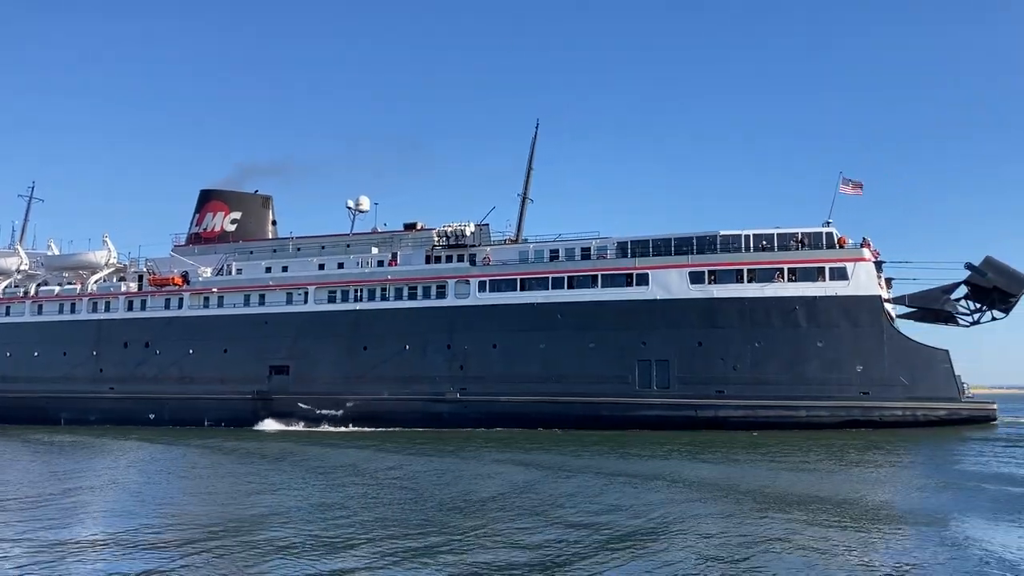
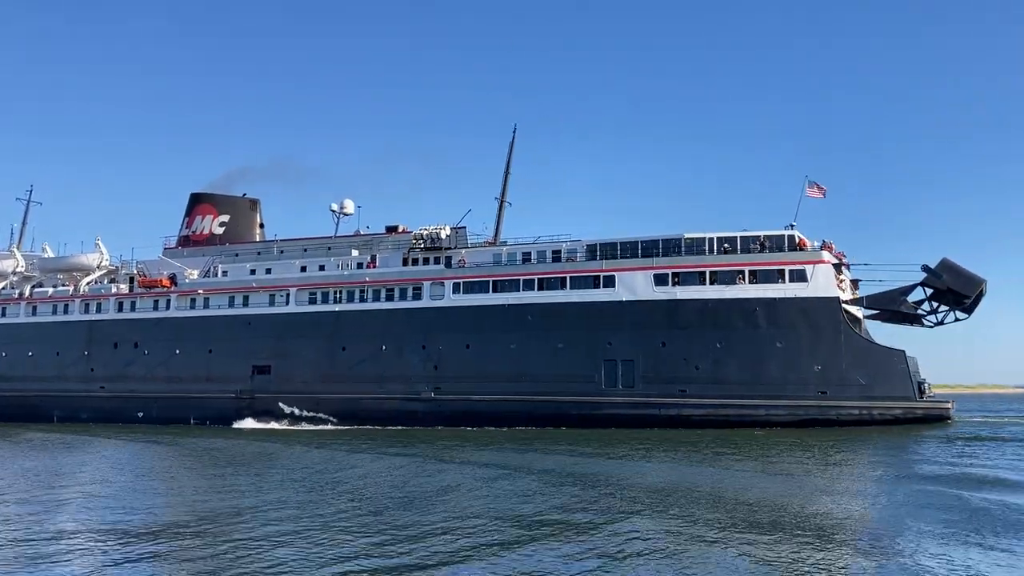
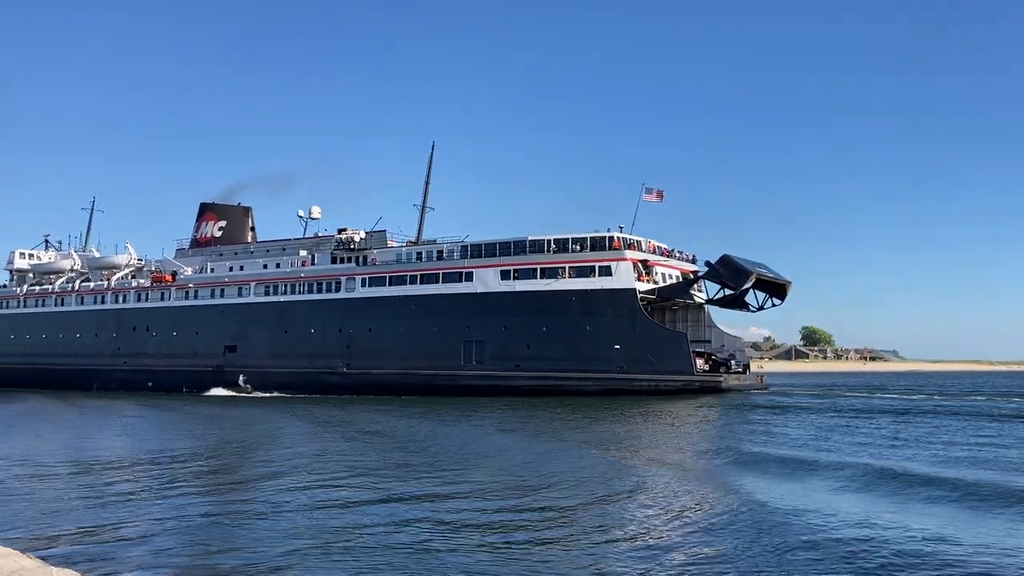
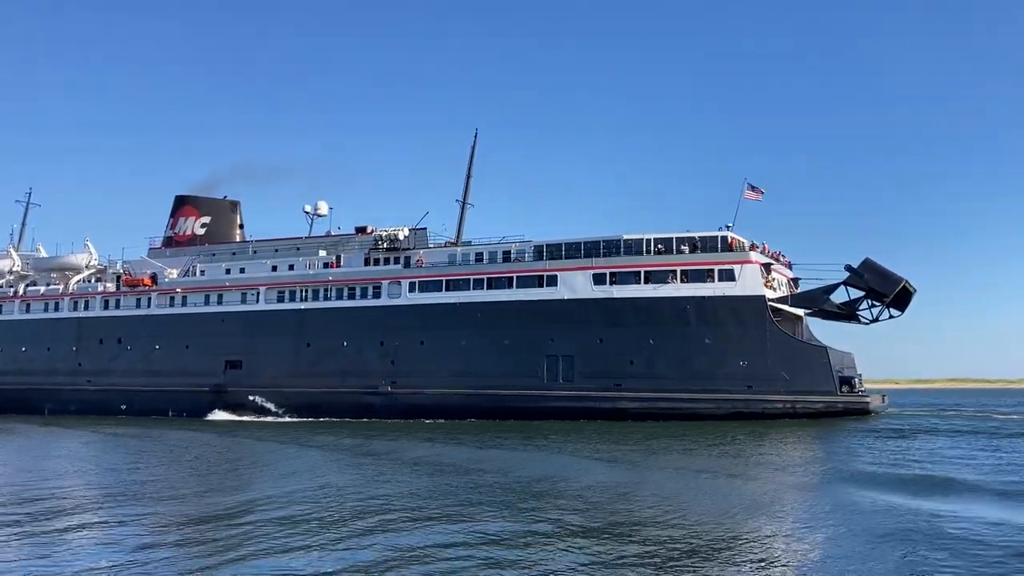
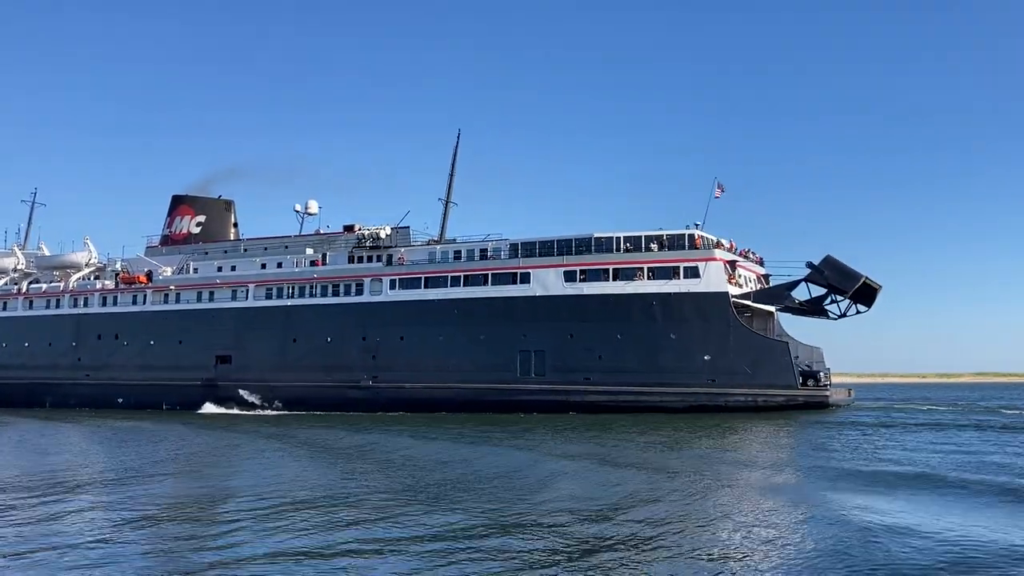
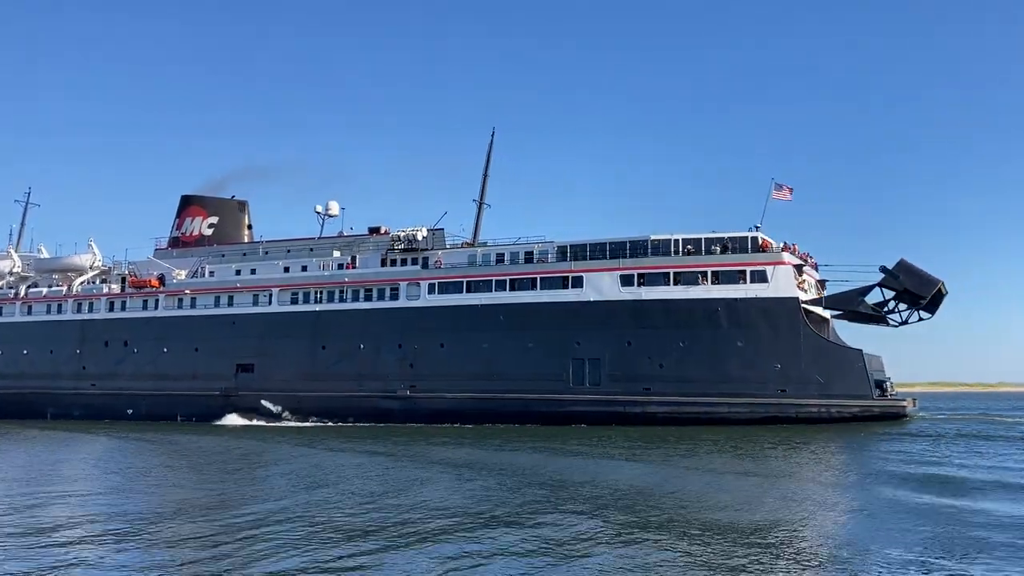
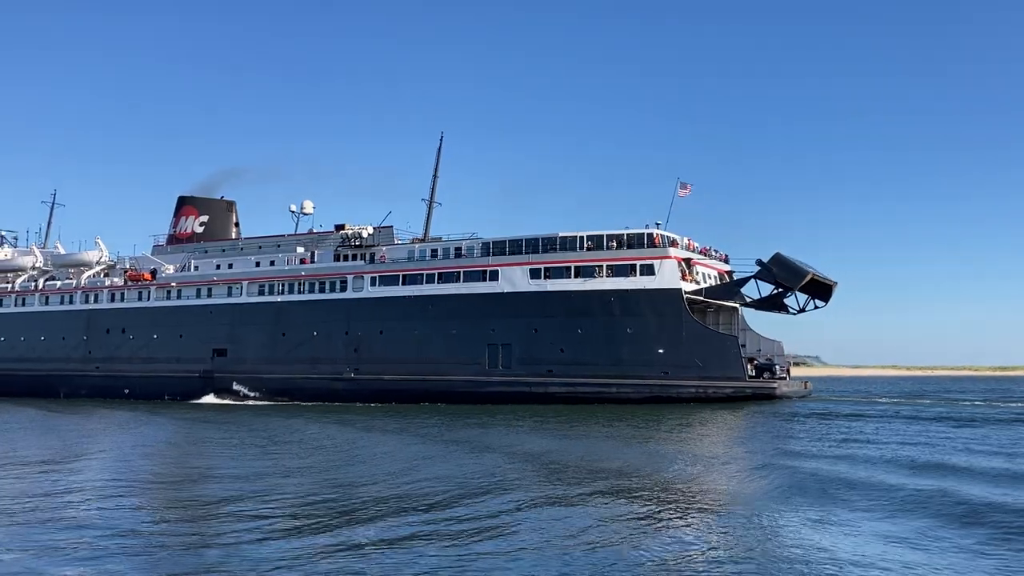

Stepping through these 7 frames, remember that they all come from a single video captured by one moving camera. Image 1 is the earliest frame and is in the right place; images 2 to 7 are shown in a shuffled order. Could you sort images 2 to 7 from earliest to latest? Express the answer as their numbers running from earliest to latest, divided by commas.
2, 6, 4, 5, 7, 3
